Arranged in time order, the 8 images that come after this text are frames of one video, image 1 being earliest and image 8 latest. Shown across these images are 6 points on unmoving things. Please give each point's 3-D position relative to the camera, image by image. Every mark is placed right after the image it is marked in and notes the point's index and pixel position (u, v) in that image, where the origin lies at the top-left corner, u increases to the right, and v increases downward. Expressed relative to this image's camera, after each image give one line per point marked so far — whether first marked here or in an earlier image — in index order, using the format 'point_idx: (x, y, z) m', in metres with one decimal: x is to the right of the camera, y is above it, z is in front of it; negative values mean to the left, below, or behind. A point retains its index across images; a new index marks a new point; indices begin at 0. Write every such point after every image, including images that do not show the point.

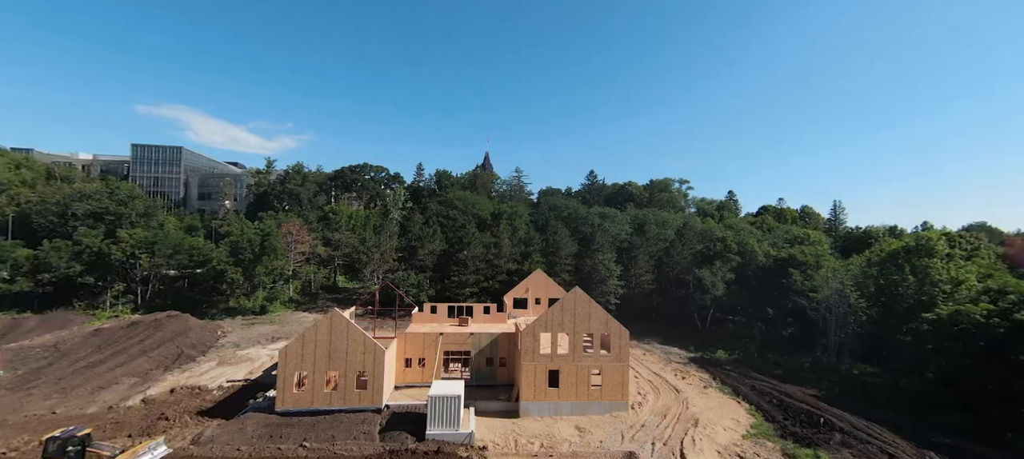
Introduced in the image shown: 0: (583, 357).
0: (+2.8, -5.0, +16.1) m
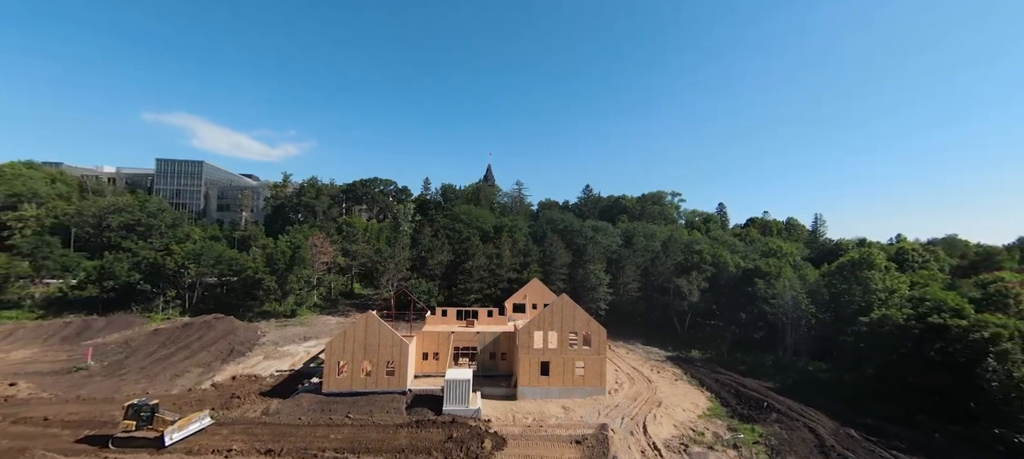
0: (+2.8, -5.9, +19.8) m
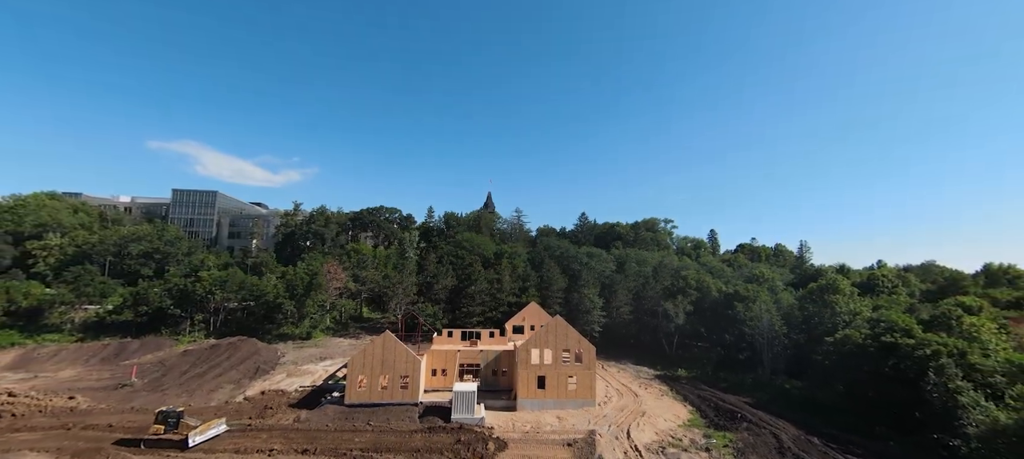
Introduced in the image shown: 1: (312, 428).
0: (+2.8, -7.5, +22.4) m
1: (-9.0, -9.0, +18.5) m
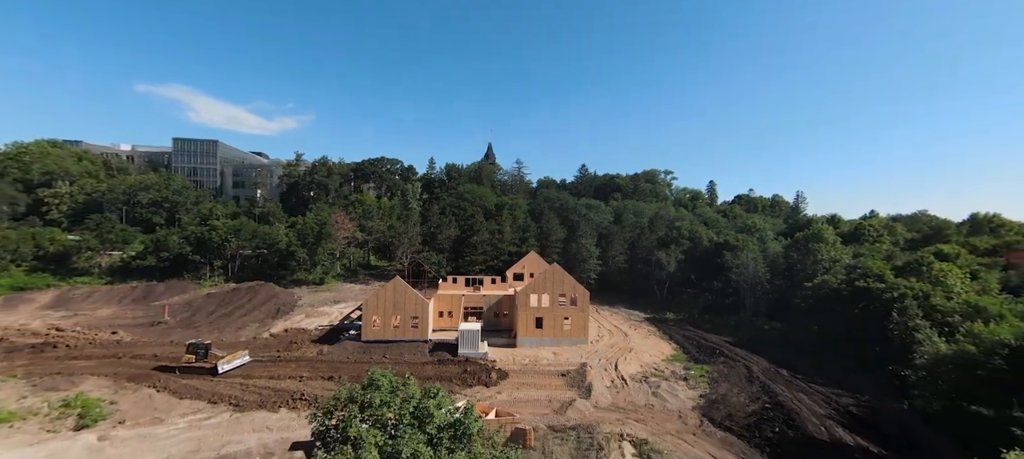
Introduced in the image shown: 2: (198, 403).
0: (+2.8, -4.7, +24.4) m
1: (-9.0, -6.6, +20.8) m
2: (-12.6, -6.9, +16.4) m
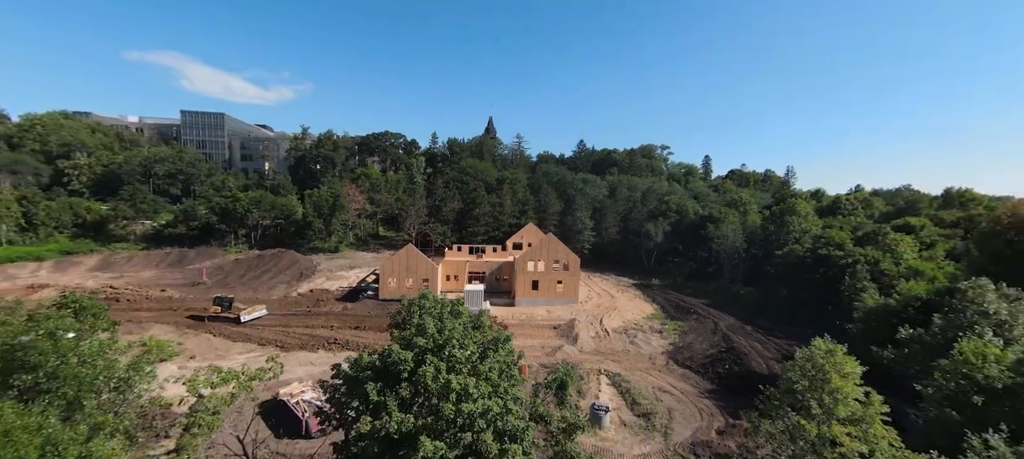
0: (+2.7, -2.9, +27.6) m
1: (-9.1, -5.0, +24.1) m
2: (-12.6, -5.6, +19.7) m
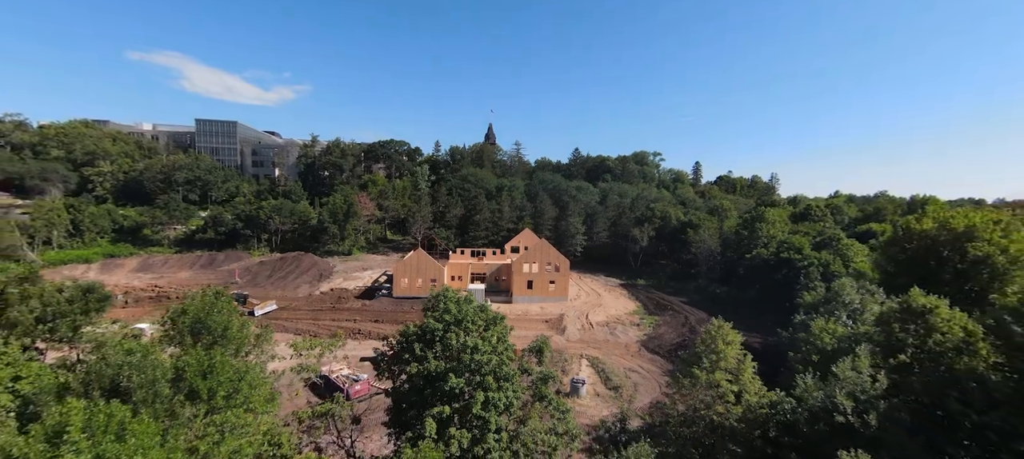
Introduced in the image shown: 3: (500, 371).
0: (+2.6, -3.4, +31.3) m
1: (-9.3, -5.5, +27.8) m
2: (-12.8, -6.0, +23.4) m
3: (-0.3, -3.6, +10.4) m
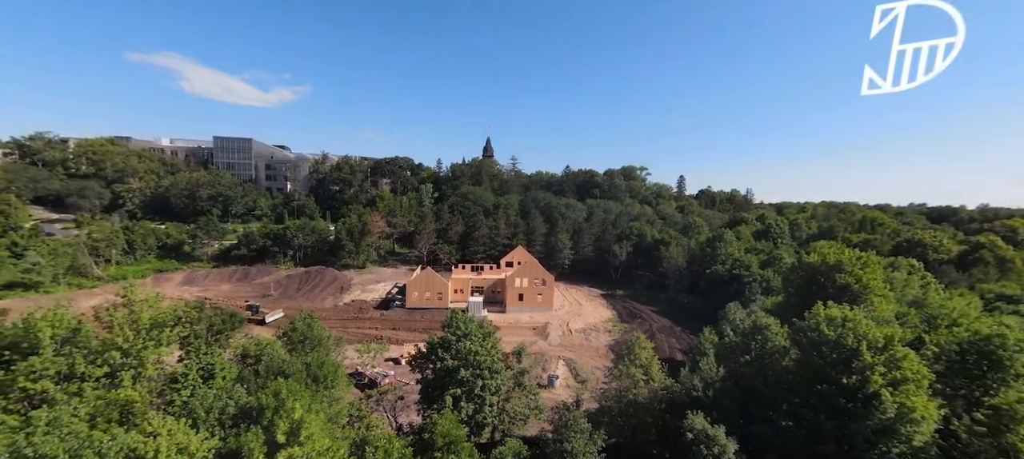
0: (+2.0, -5.3, +37.1) m
1: (-9.8, -7.3, +33.6) m
2: (-13.4, -7.9, +29.2) m
3: (-0.8, -5.4, +16.2) m
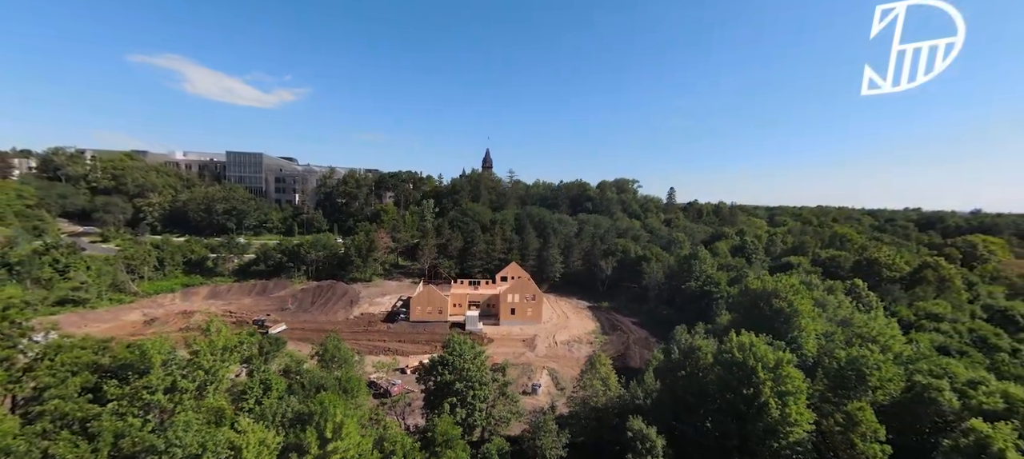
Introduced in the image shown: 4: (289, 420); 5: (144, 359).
0: (+1.3, -7.4, +41.4) m
1: (-10.5, -9.4, +37.8) m
2: (-14.1, -10.0, +33.4) m
3: (-1.5, -7.5, +20.5) m
4: (-8.6, -7.3, +15.6) m
5: (-13.8, -4.9, +15.3) m
